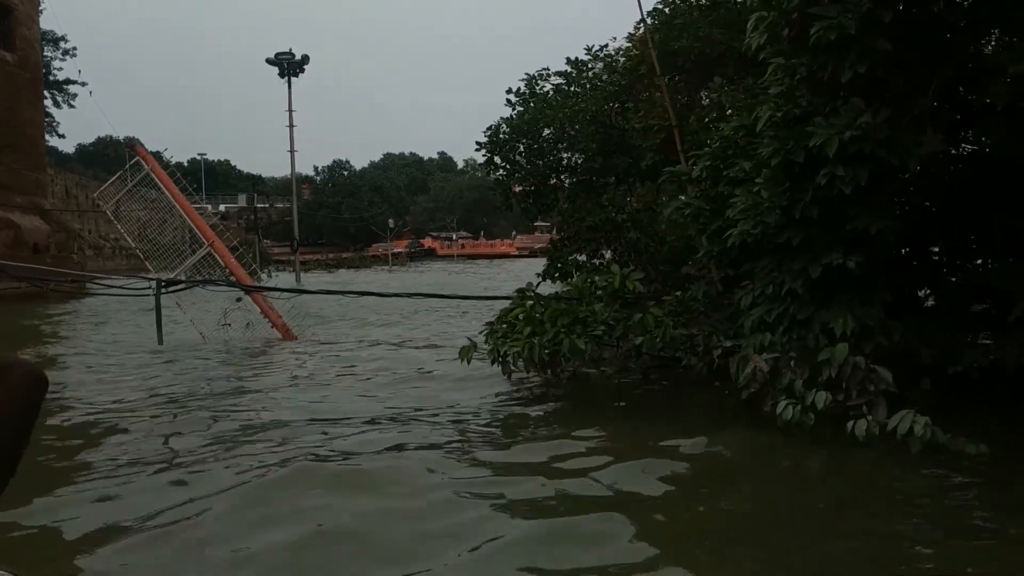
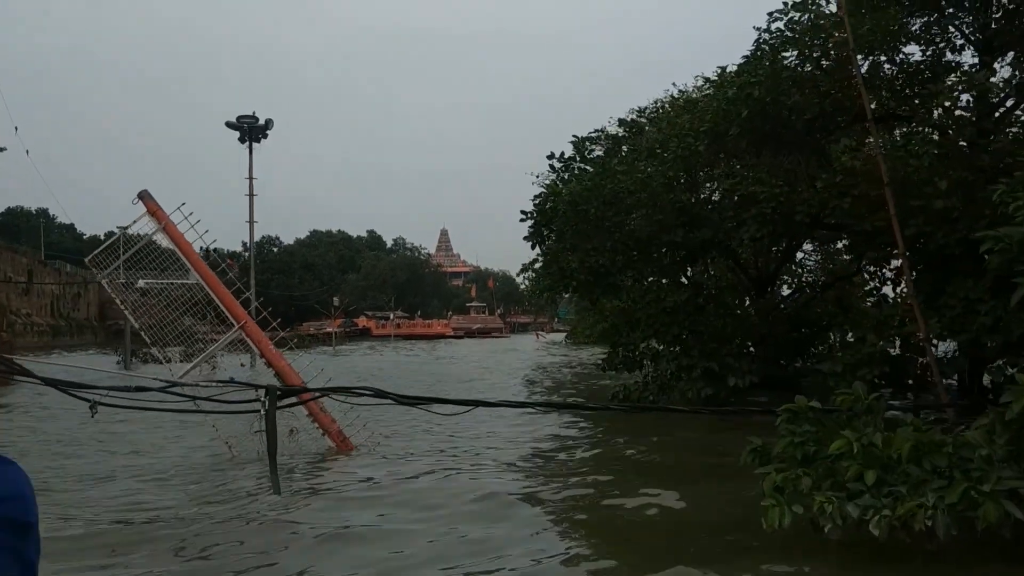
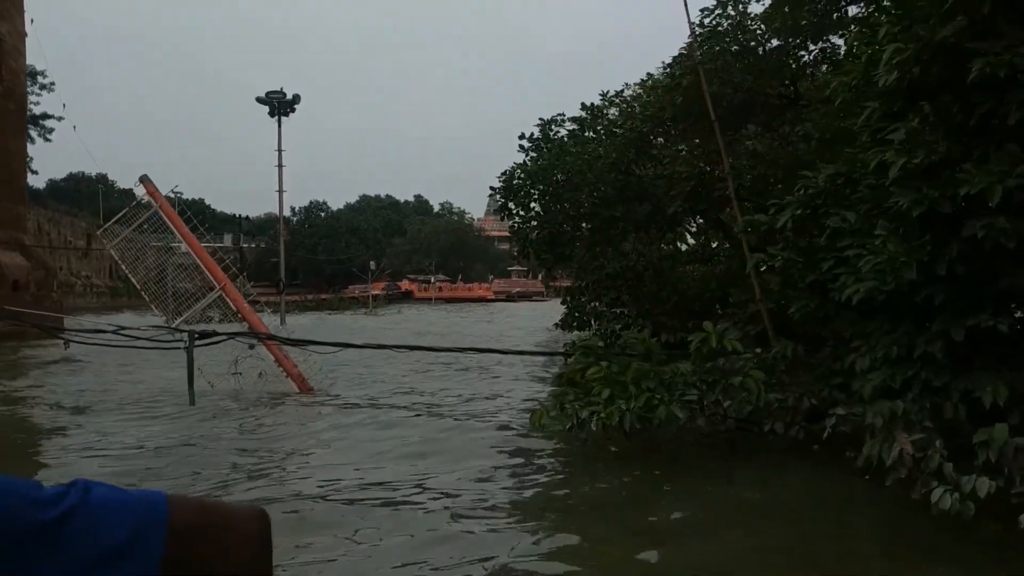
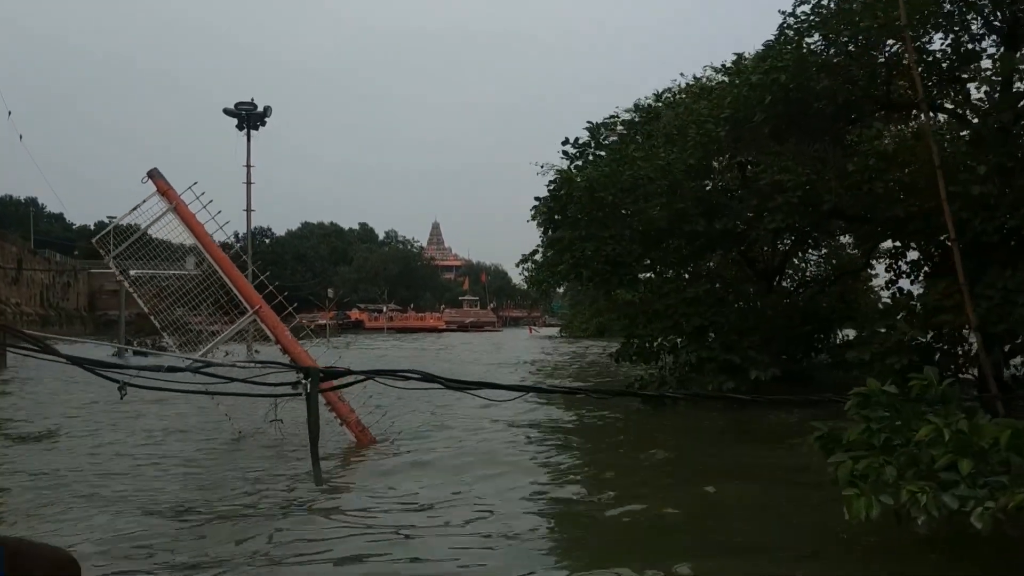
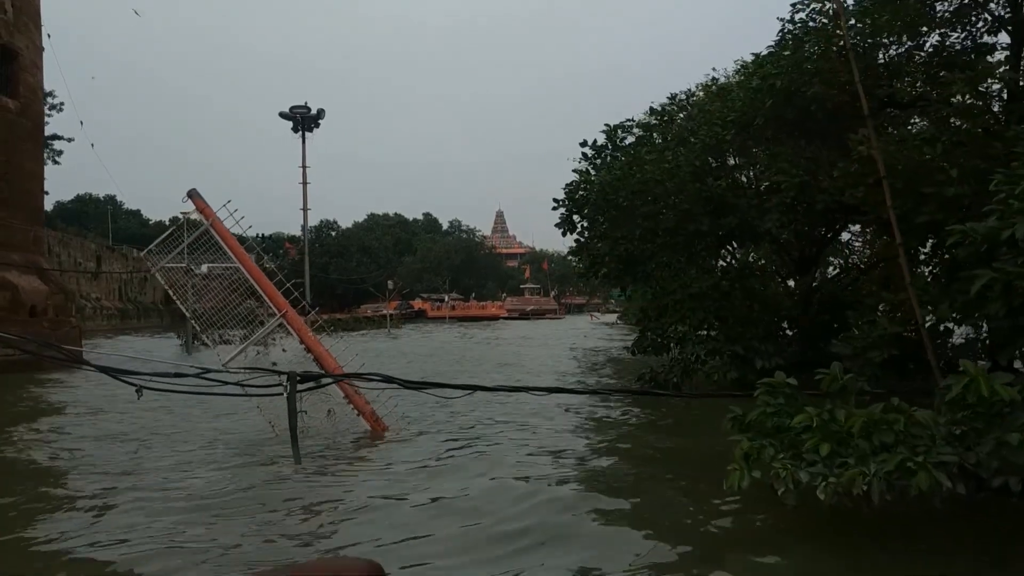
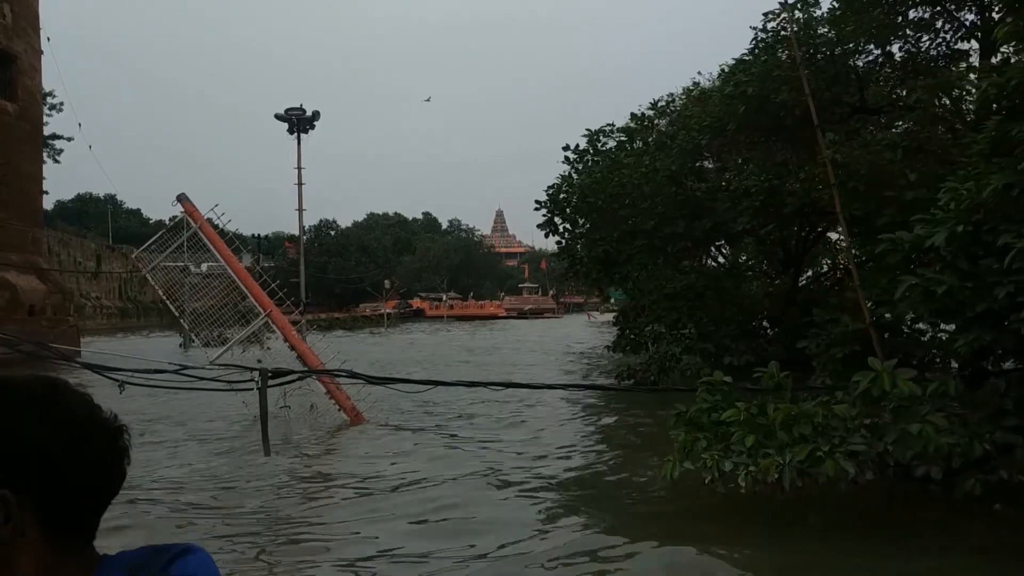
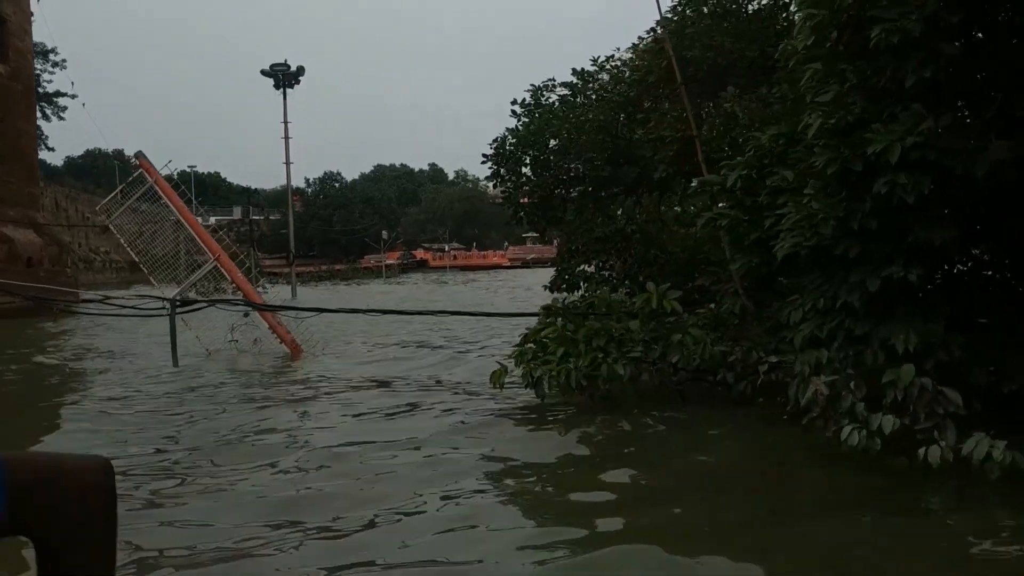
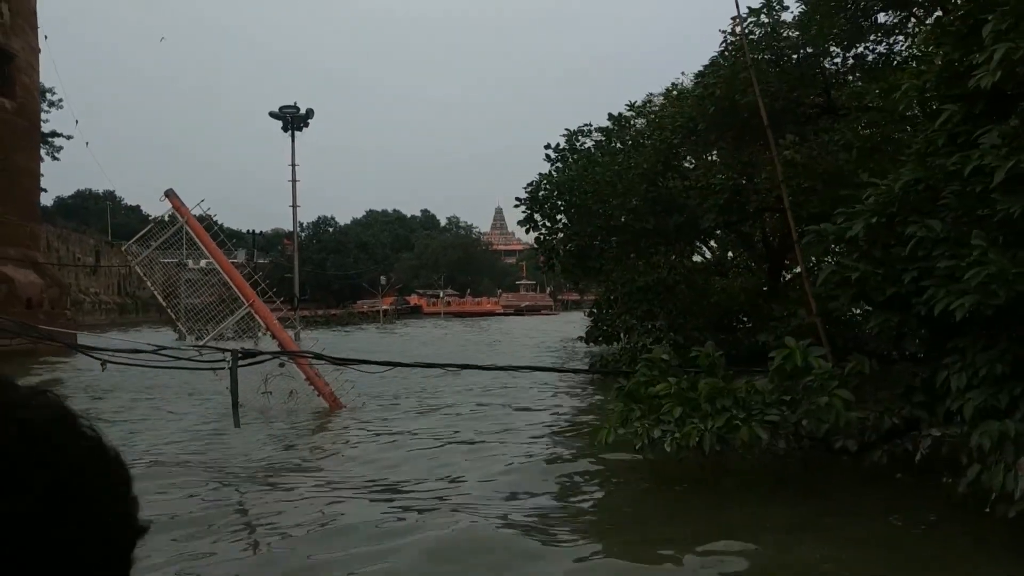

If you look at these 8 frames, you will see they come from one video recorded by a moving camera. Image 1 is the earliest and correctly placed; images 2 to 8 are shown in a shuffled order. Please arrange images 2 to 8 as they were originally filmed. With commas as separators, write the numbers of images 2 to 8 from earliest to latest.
7, 3, 8, 6, 5, 2, 4
